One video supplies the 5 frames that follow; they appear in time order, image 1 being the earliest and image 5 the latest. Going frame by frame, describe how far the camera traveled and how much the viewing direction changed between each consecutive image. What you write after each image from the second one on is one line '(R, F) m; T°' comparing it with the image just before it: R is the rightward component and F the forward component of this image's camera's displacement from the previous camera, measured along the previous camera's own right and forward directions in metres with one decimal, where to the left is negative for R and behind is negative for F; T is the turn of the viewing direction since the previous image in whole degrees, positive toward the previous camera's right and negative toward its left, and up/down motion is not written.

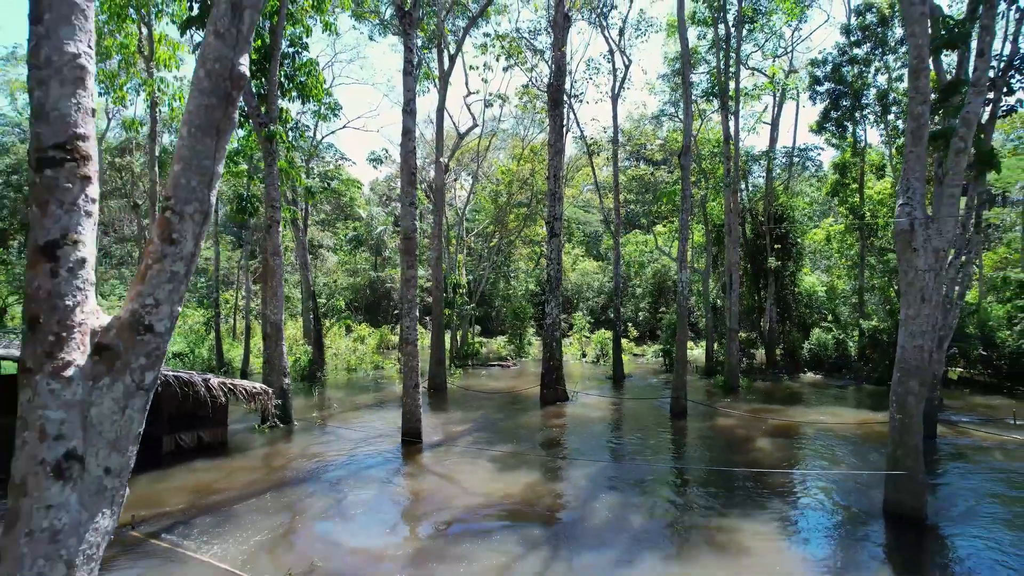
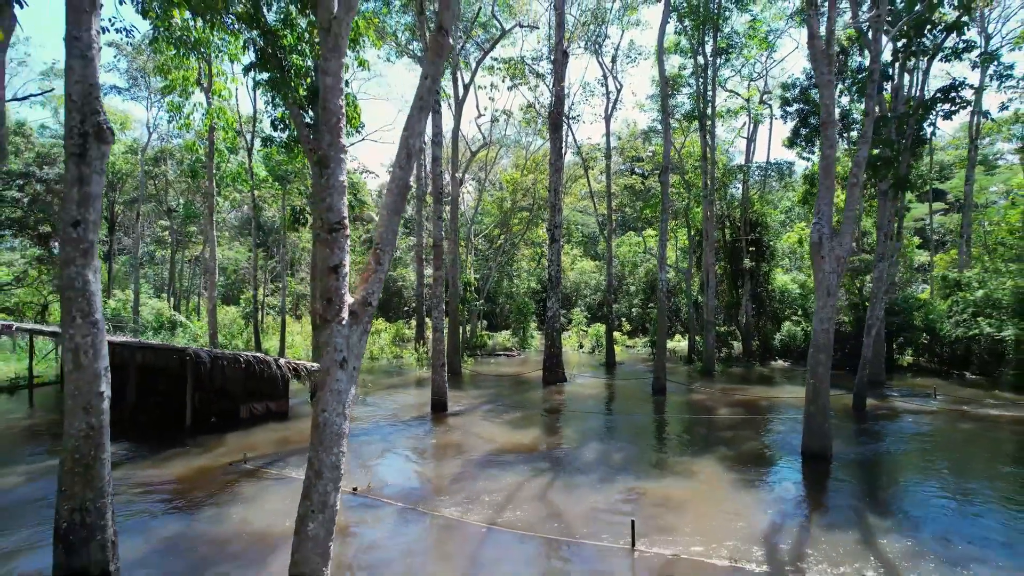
(-0.1, -2.4) m; 0°
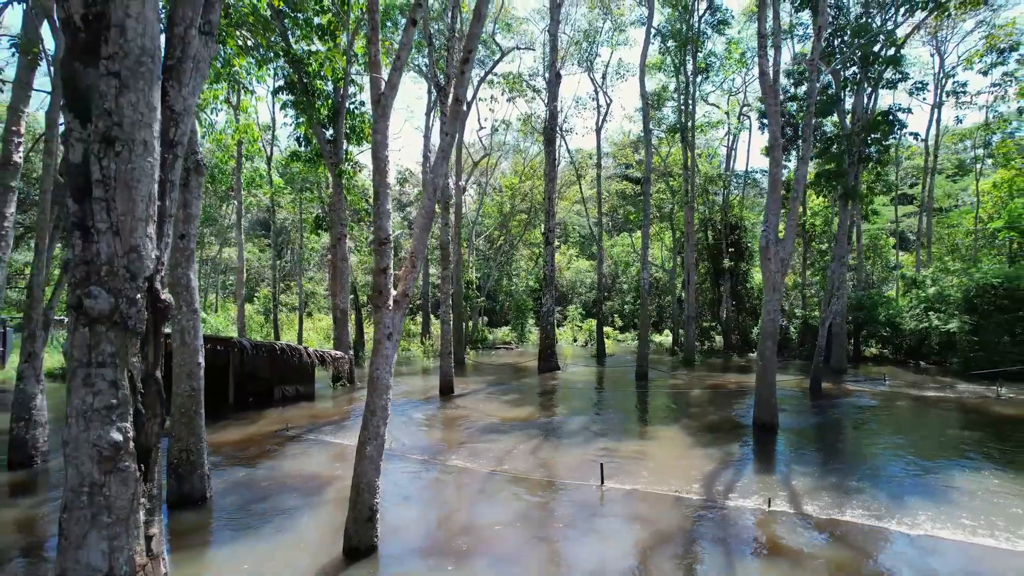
(0.0, -1.8) m; 0°
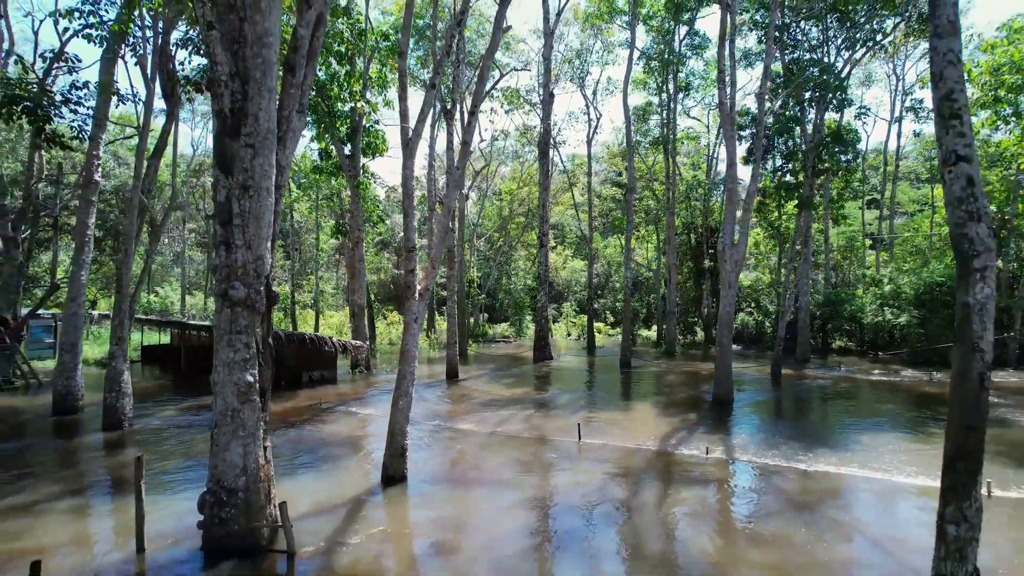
(0.0, -2.1) m; 0°
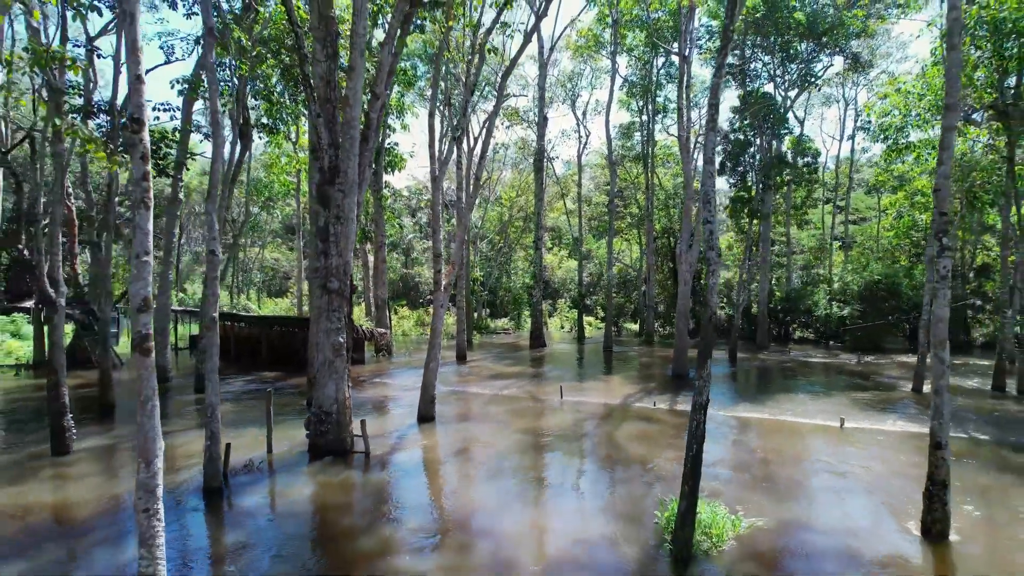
(0.0, -3.2) m; 0°
